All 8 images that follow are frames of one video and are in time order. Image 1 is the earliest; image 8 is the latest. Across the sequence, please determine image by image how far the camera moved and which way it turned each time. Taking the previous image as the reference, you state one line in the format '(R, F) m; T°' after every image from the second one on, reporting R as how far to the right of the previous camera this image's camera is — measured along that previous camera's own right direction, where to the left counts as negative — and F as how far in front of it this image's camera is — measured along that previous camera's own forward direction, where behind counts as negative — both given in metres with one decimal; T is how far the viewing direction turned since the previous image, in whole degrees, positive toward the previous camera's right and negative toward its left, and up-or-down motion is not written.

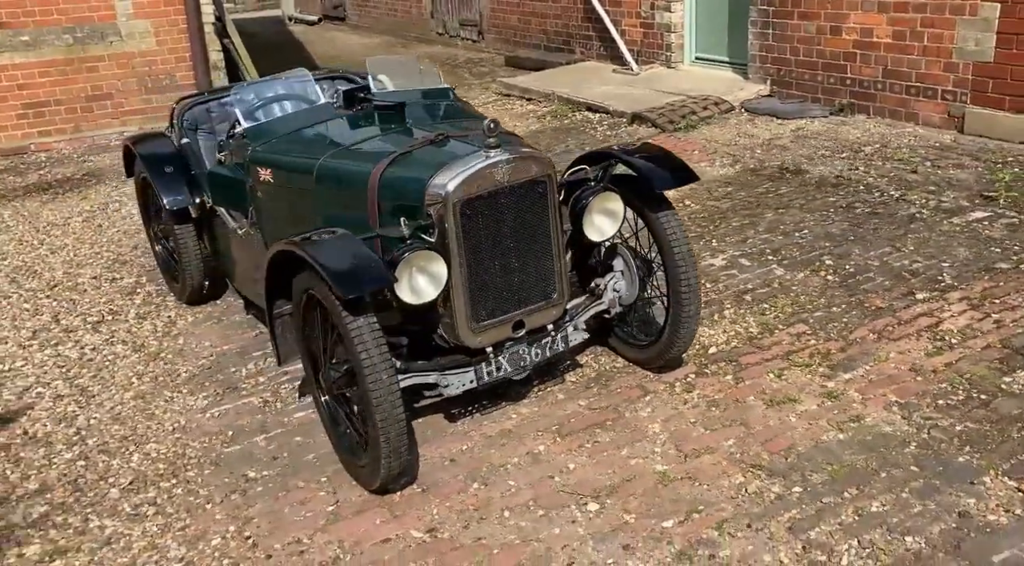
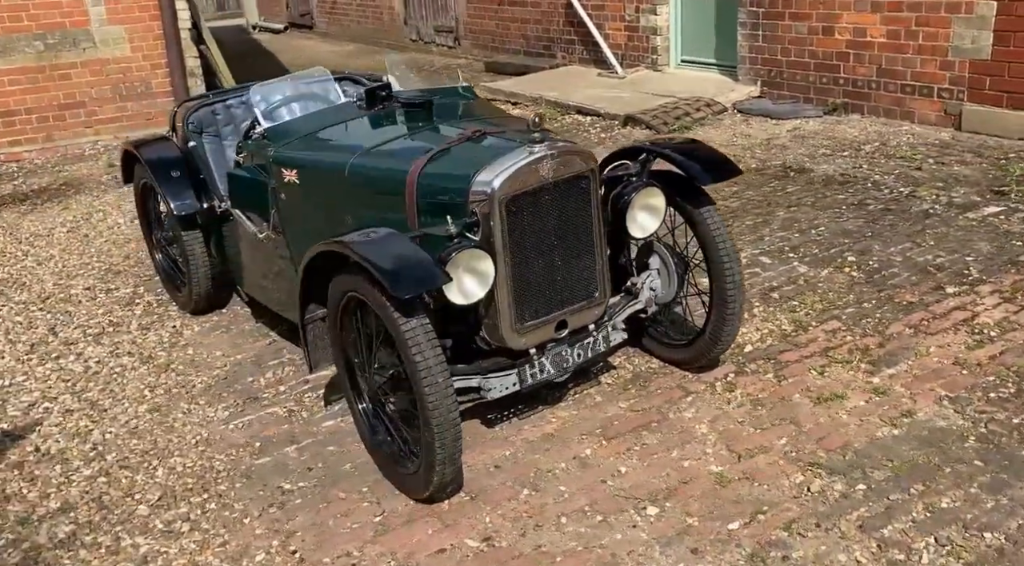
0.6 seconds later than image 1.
(-0.3, +0.1) m; +2°
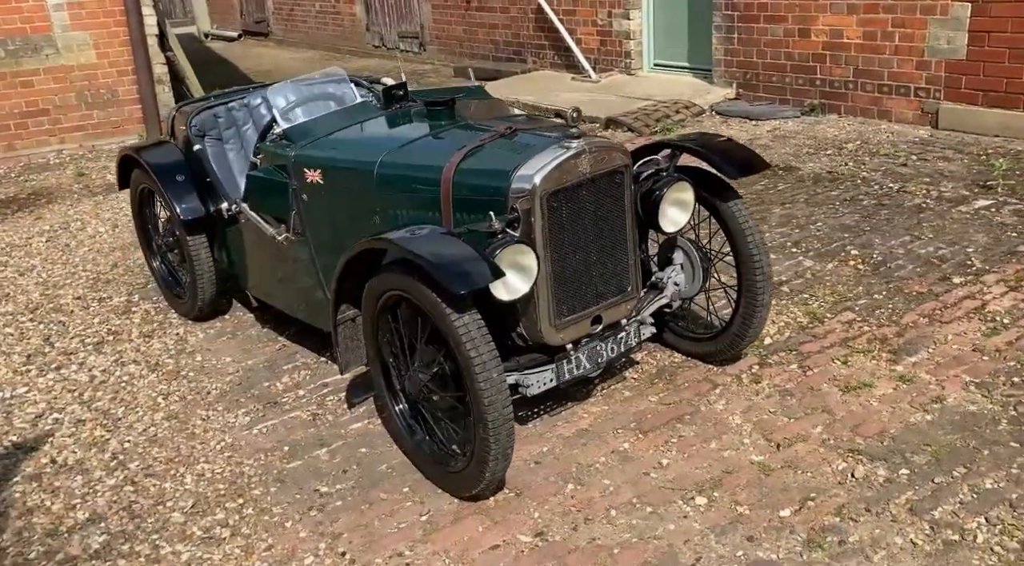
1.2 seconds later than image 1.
(-0.3, 0.0) m; +3°
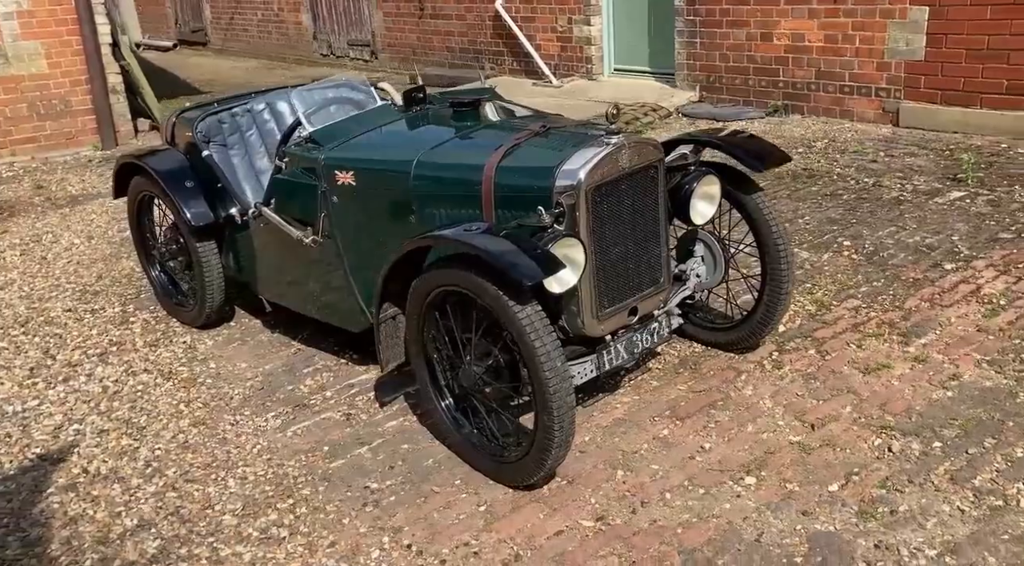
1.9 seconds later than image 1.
(-0.4, -0.1) m; +4°
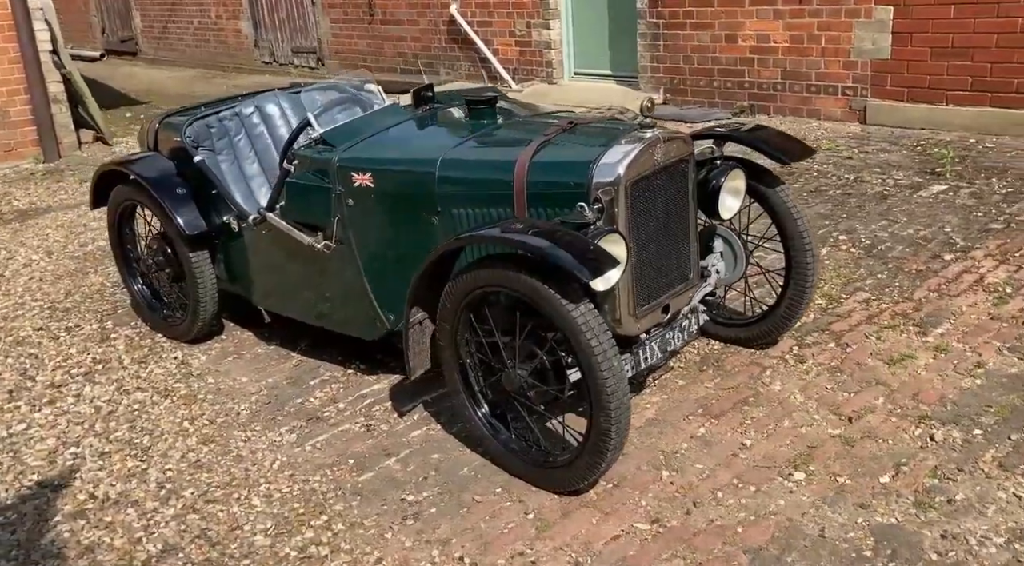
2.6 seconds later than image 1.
(-0.3, +0.1) m; +4°
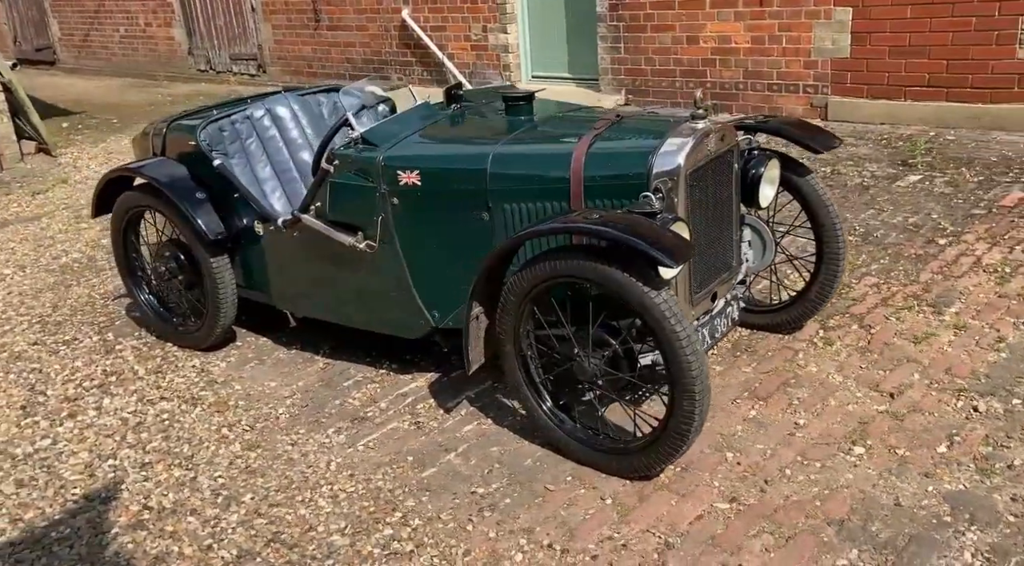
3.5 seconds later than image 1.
(-0.5, 0.0) m; +5°
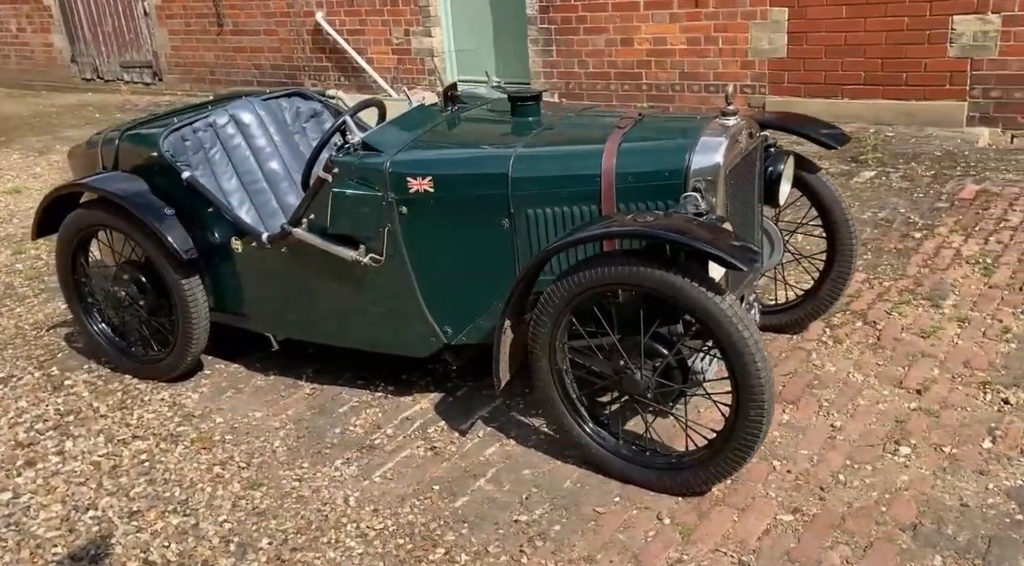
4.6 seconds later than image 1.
(-0.5, +0.2) m; +7°
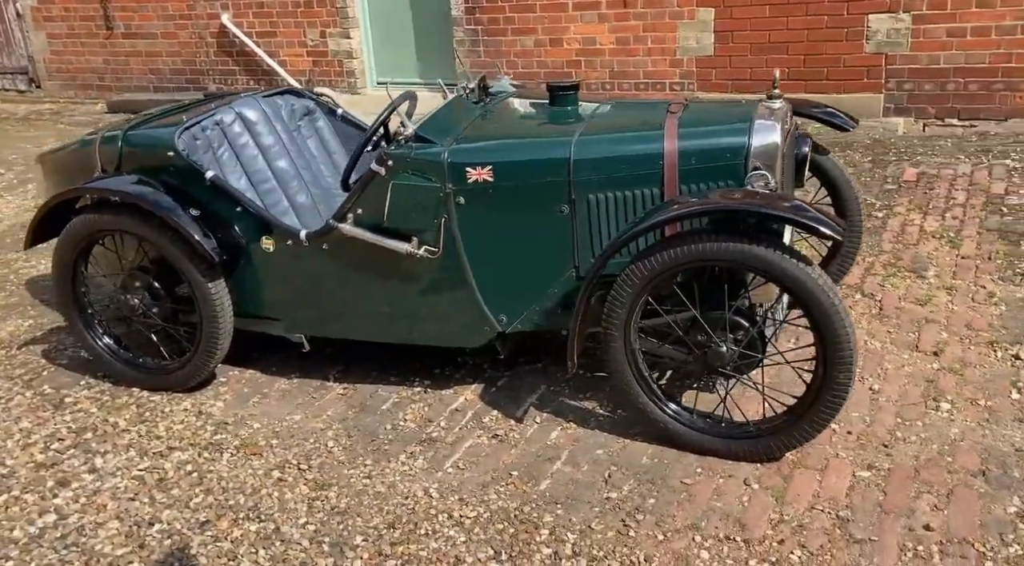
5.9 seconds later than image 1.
(-0.7, 0.0) m; +8°
